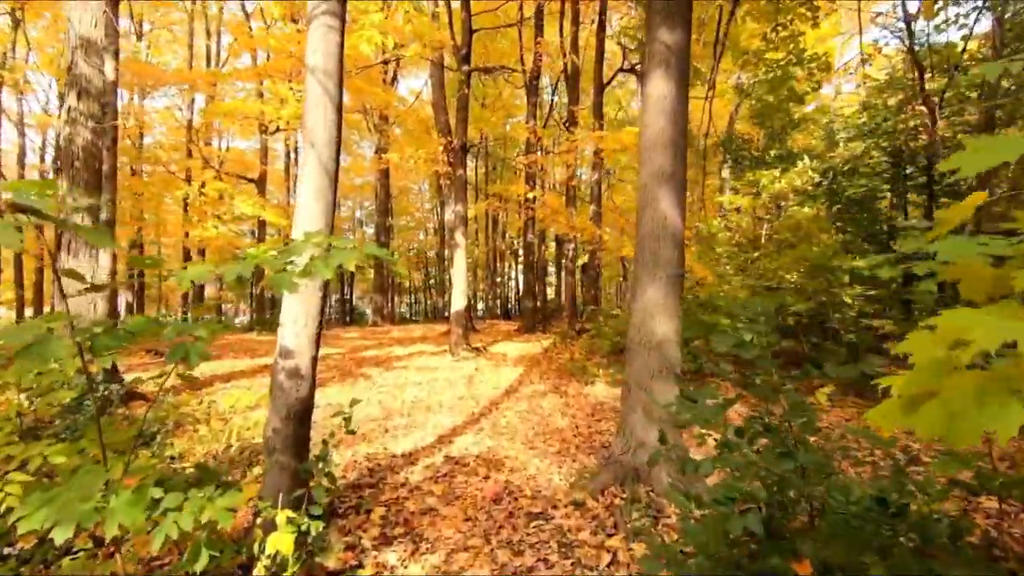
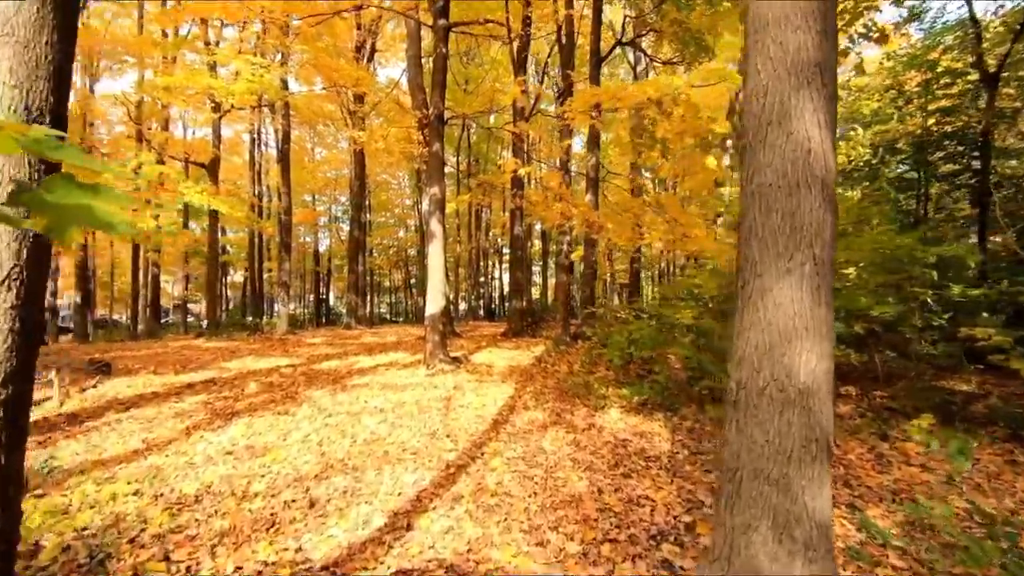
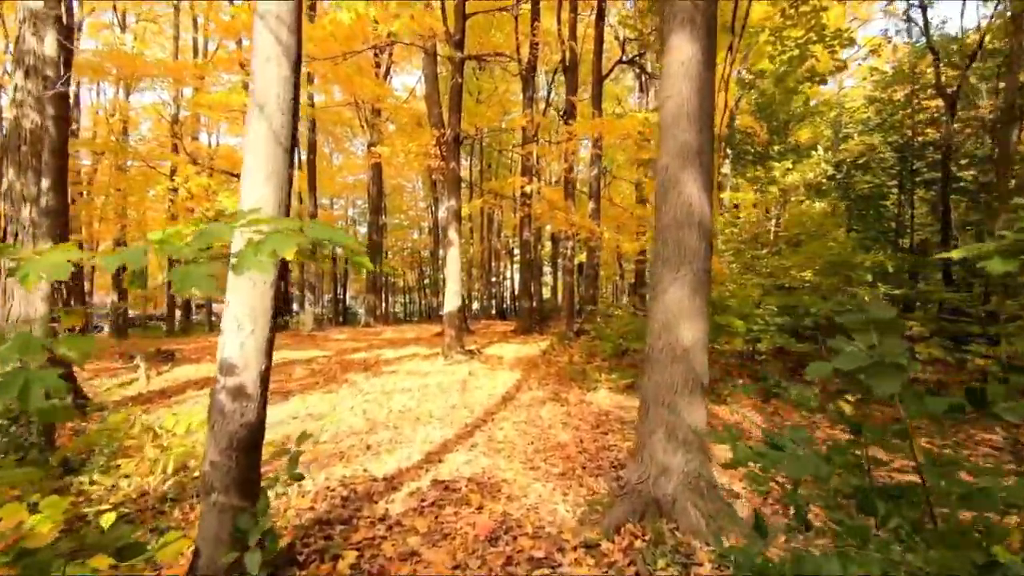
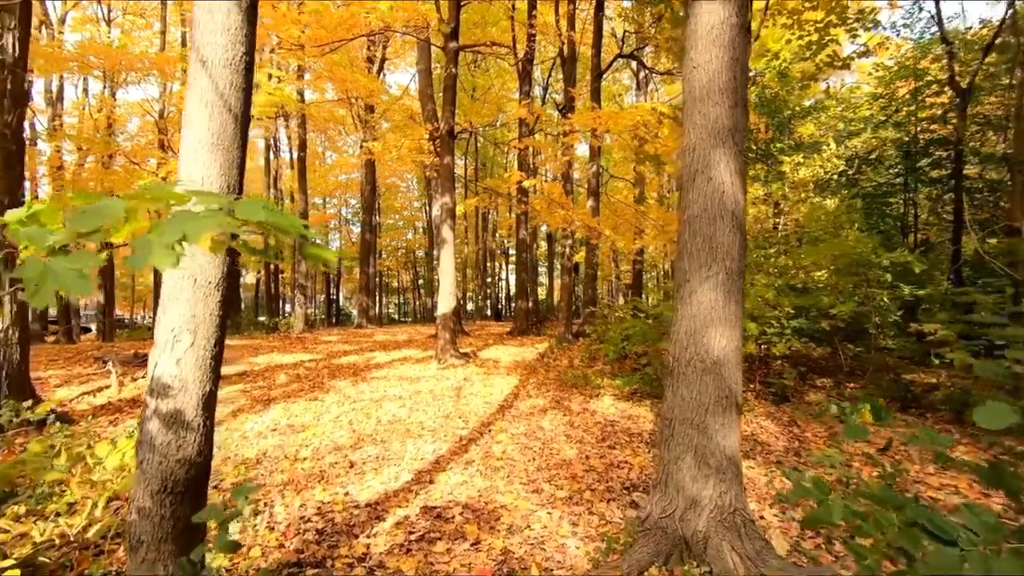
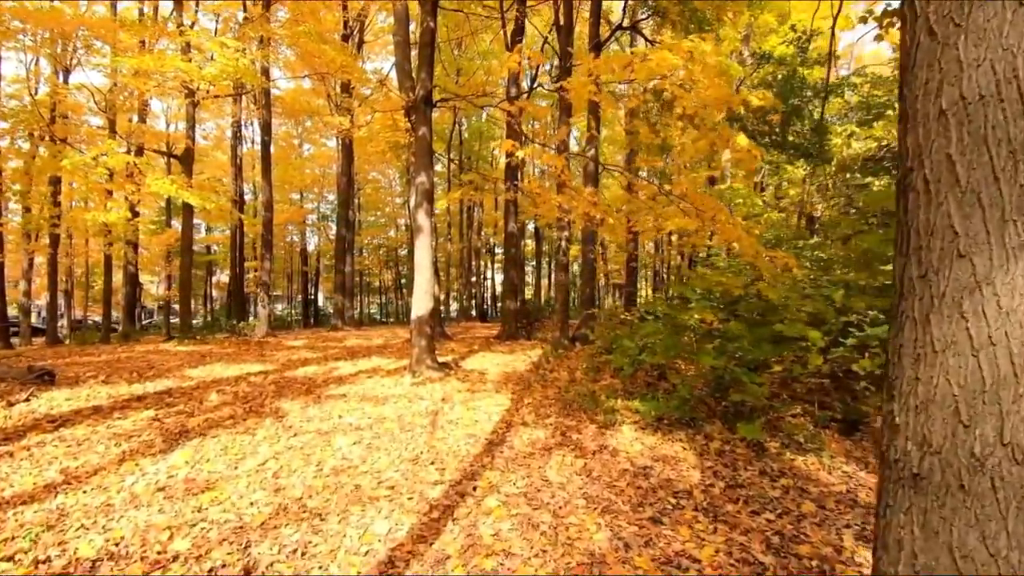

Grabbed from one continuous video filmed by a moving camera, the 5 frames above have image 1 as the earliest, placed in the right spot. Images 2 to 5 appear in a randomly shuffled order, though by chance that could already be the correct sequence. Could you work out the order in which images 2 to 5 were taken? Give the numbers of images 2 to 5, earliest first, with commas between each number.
3, 4, 2, 5
